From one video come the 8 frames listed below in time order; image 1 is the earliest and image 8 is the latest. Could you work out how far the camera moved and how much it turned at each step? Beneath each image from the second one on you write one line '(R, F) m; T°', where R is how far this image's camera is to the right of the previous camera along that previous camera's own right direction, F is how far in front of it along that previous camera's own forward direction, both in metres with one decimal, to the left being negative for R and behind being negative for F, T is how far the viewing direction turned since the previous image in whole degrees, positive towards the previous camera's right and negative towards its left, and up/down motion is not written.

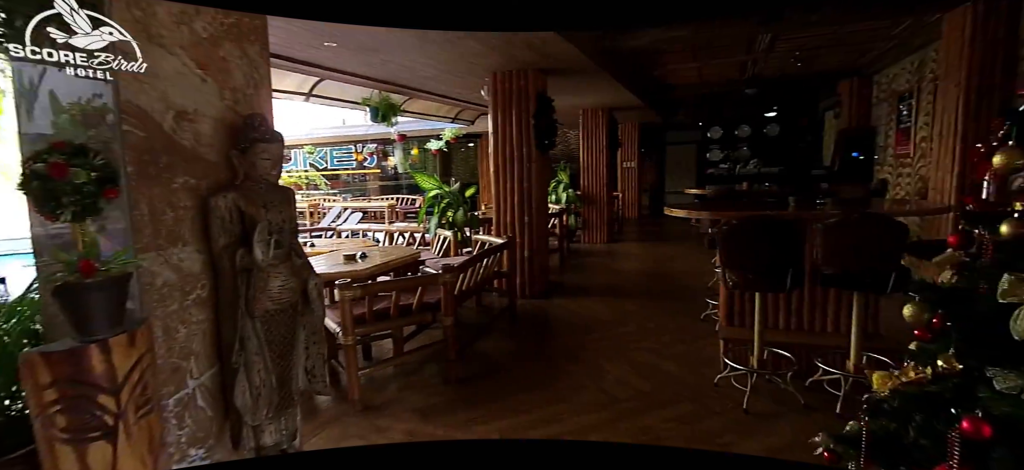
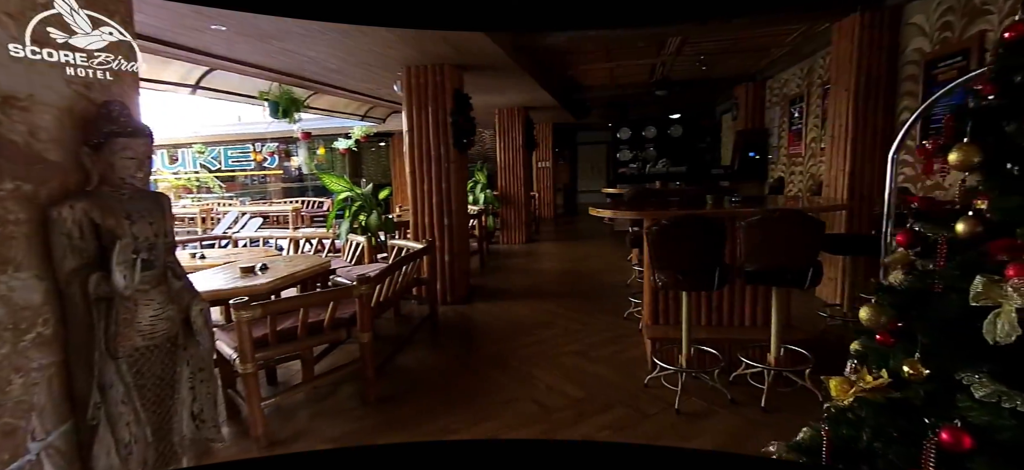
(-0.1, +0.2) m; +11°
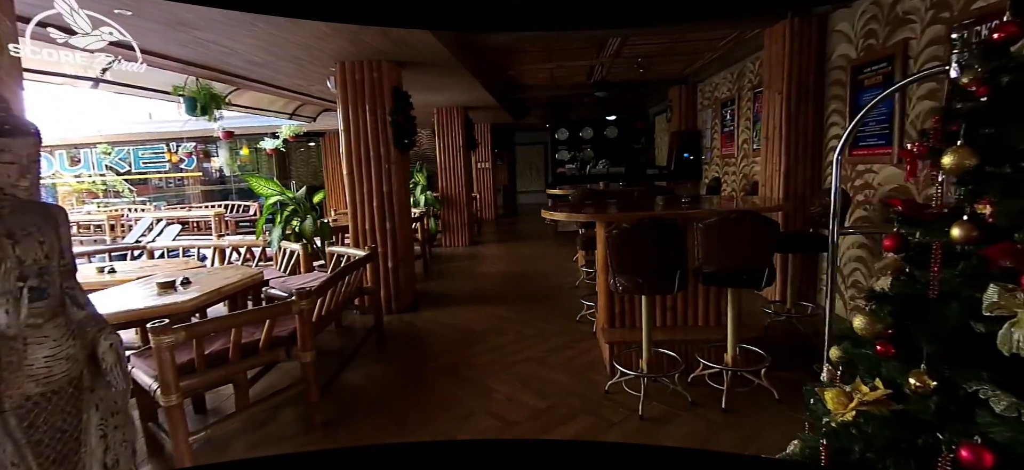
(-0.1, +0.1) m; +8°
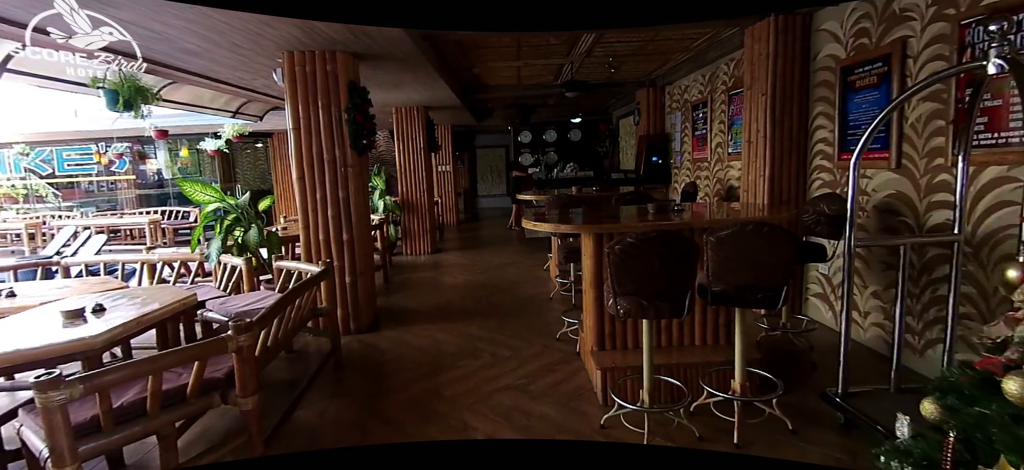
(-0.1, +0.4) m; +5°
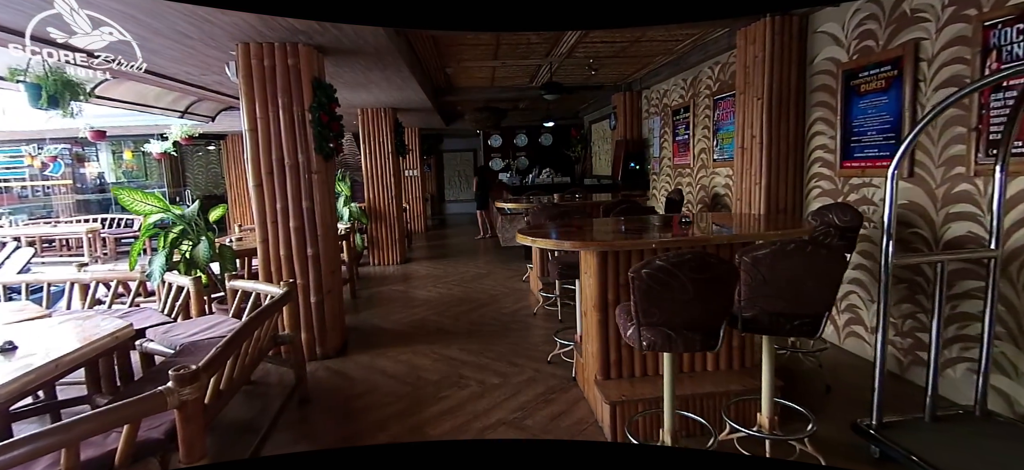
(-0.2, +0.3) m; +4°
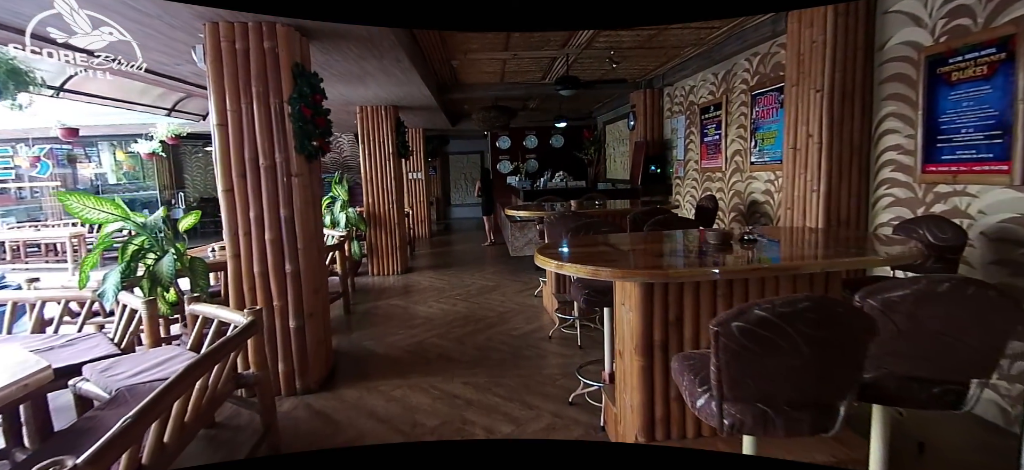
(-0.1, +0.5) m; -1°
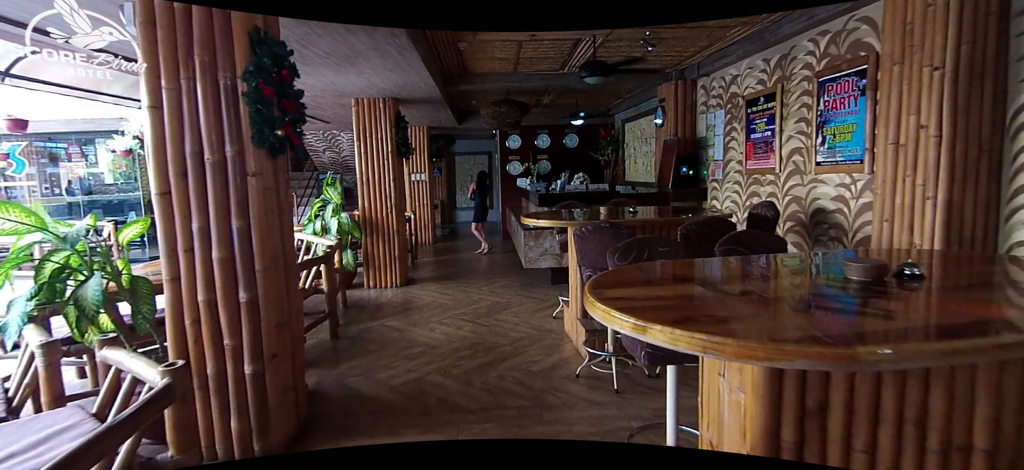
(-0.1, +0.7) m; -1°
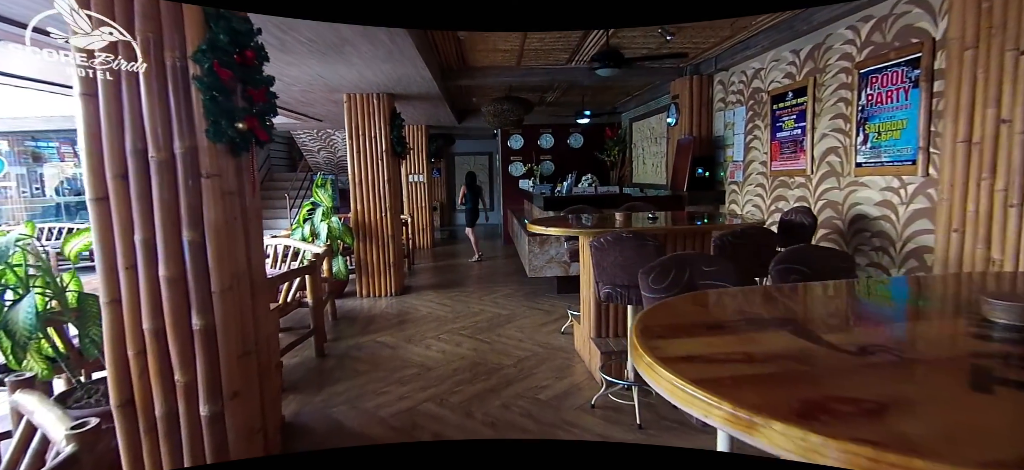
(0.0, +0.4) m; 0°
